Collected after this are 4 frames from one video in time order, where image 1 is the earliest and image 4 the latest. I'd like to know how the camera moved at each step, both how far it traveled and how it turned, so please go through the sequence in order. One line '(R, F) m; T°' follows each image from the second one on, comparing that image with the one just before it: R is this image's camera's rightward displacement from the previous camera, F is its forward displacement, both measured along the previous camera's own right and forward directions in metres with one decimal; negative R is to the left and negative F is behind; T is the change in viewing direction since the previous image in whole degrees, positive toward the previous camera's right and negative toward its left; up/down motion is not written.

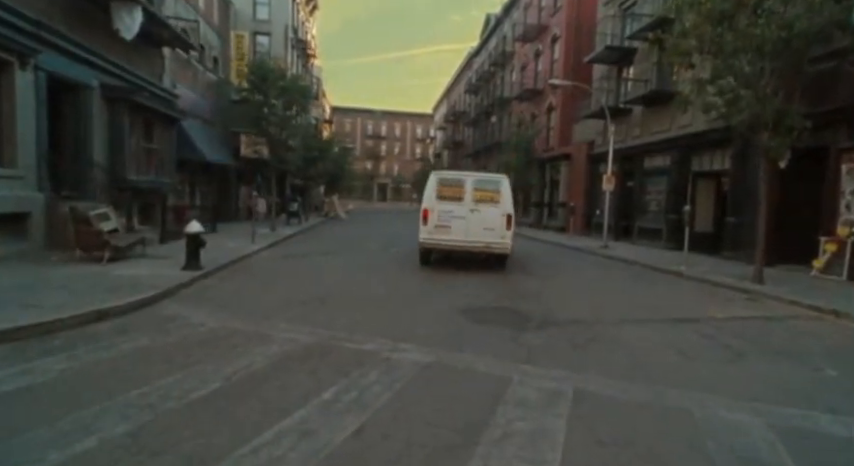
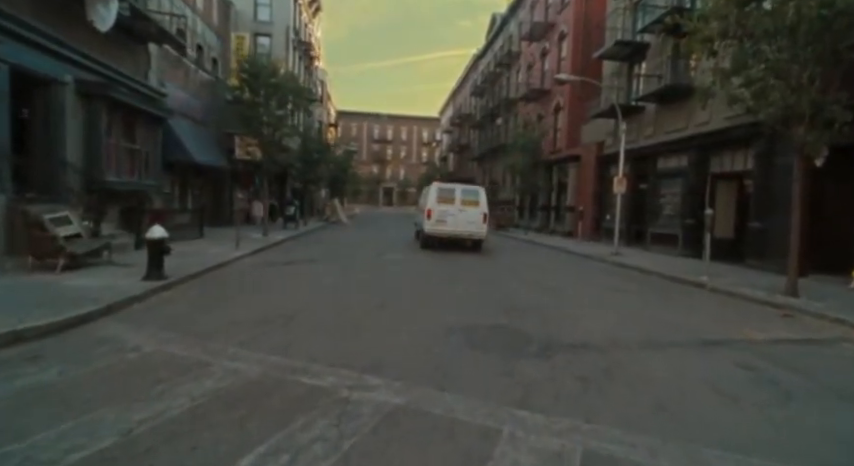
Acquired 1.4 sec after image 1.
(+0.4, +1.3) m; -1°
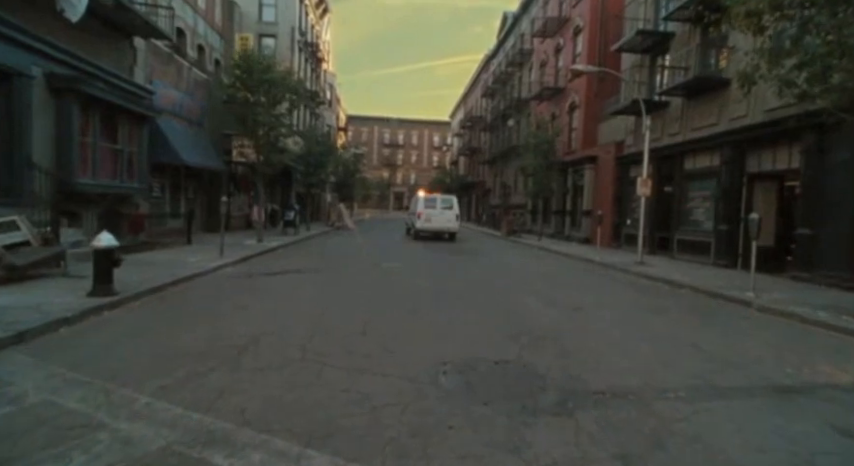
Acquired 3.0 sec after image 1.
(+0.3, +1.7) m; -1°
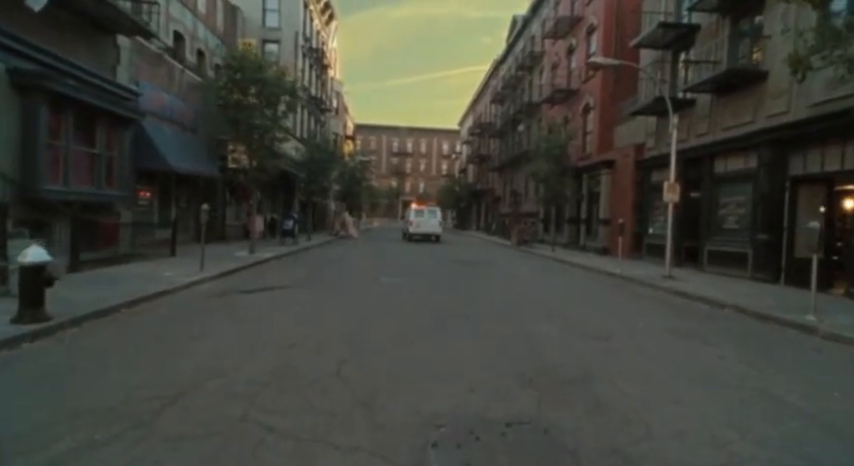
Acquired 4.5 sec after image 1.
(+0.2, +1.6) m; -1°
